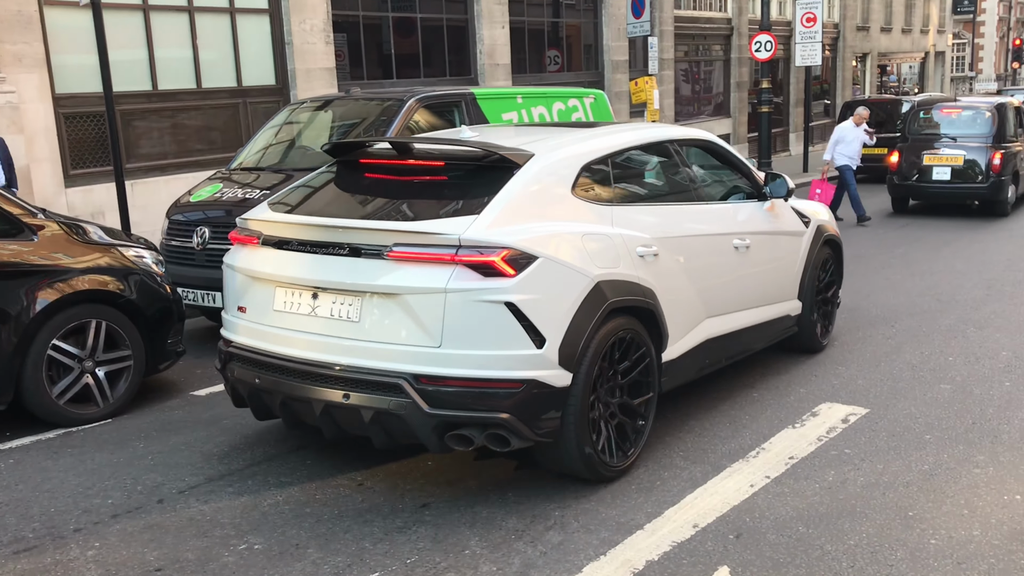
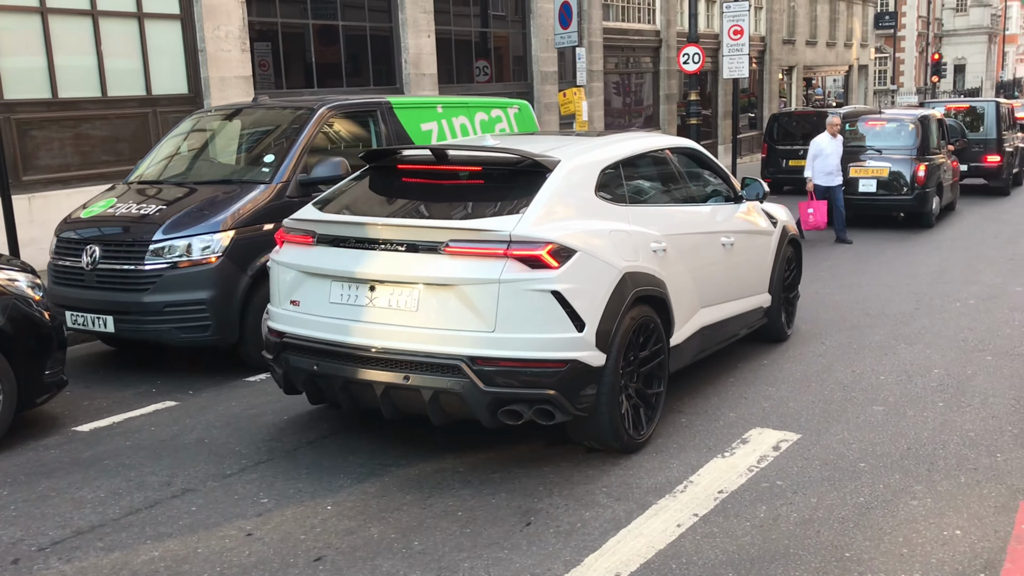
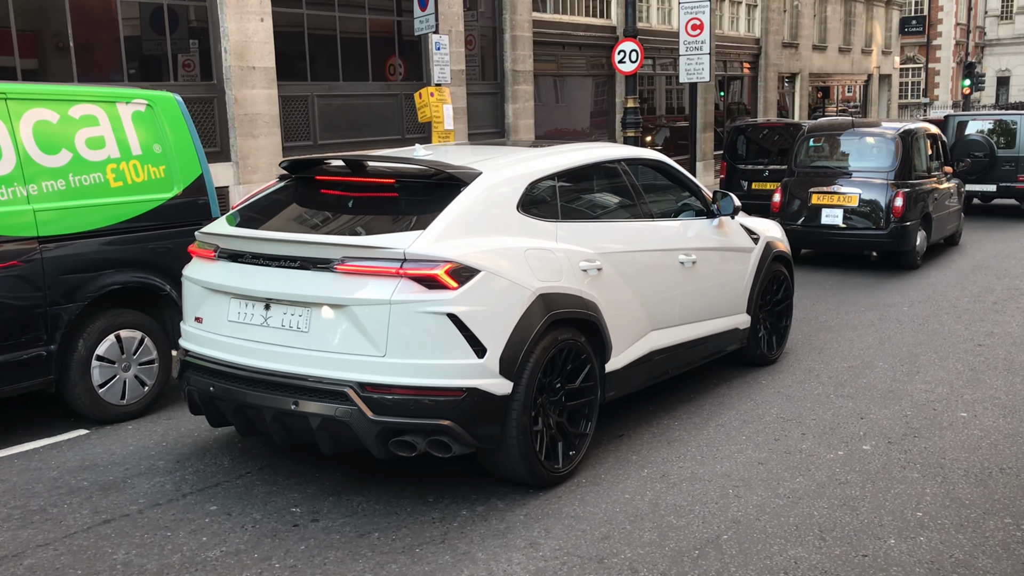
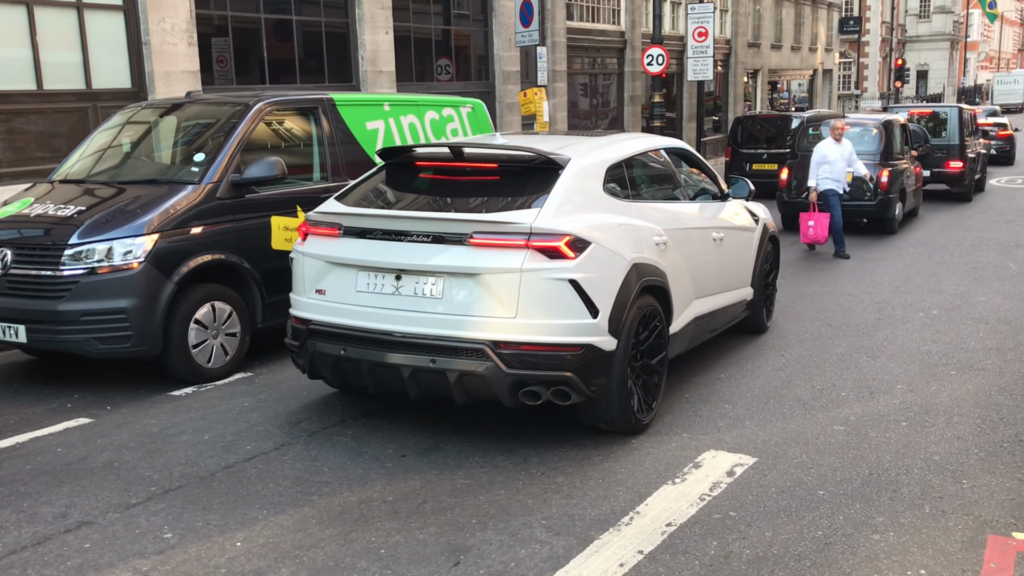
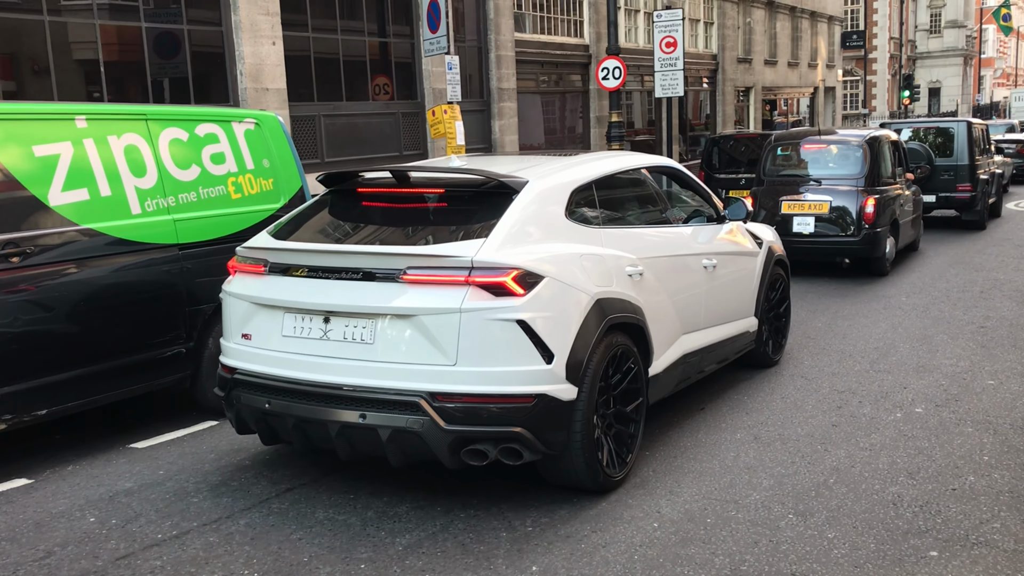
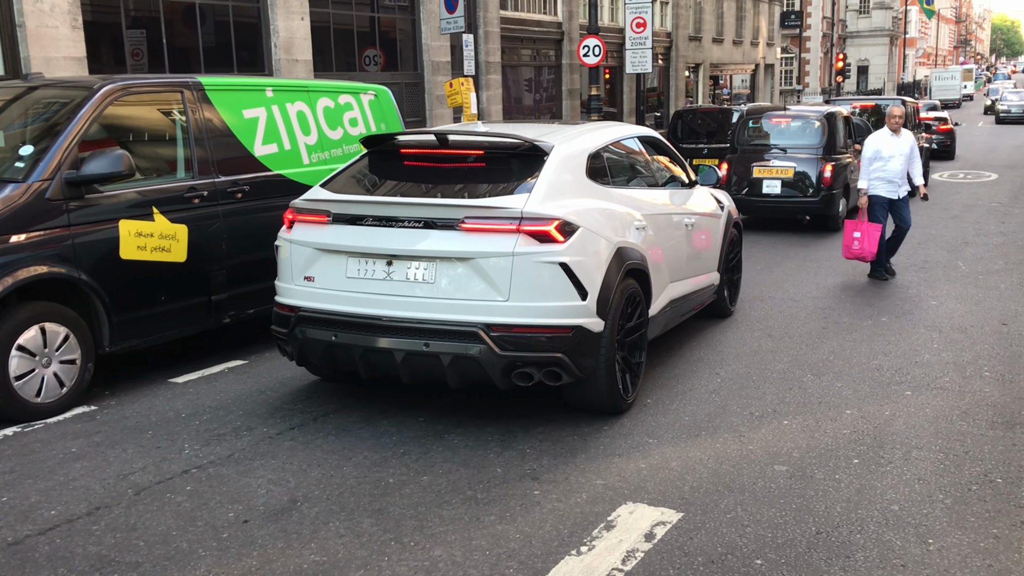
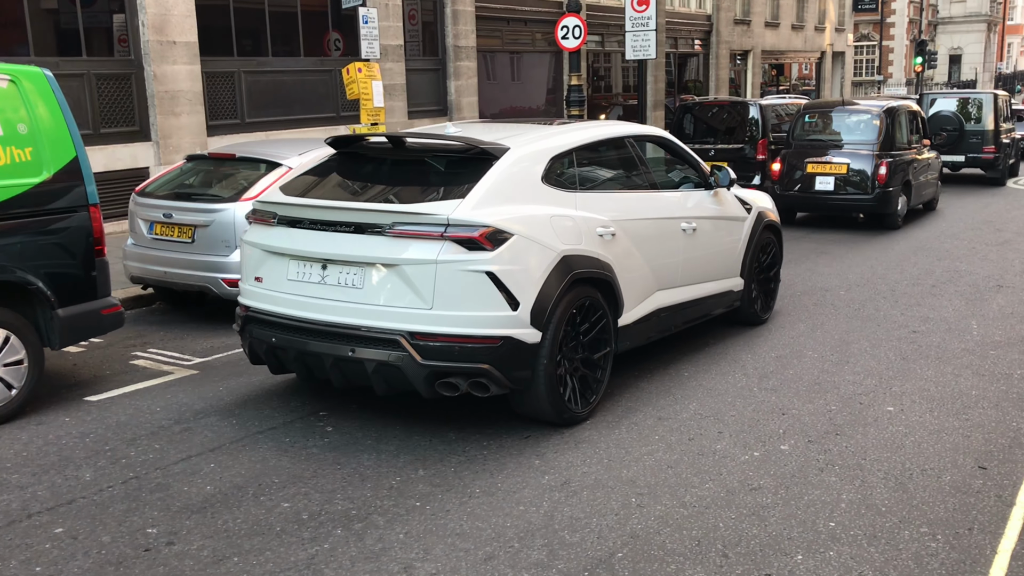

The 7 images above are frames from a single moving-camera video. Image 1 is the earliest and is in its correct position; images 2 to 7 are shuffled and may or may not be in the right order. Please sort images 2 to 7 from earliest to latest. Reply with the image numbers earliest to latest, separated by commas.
2, 4, 6, 5, 3, 7
